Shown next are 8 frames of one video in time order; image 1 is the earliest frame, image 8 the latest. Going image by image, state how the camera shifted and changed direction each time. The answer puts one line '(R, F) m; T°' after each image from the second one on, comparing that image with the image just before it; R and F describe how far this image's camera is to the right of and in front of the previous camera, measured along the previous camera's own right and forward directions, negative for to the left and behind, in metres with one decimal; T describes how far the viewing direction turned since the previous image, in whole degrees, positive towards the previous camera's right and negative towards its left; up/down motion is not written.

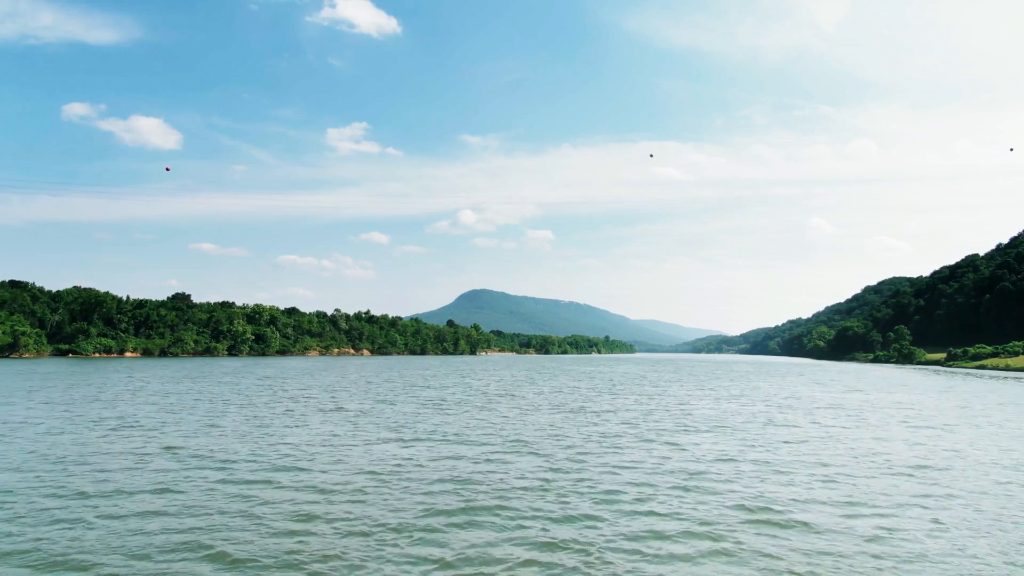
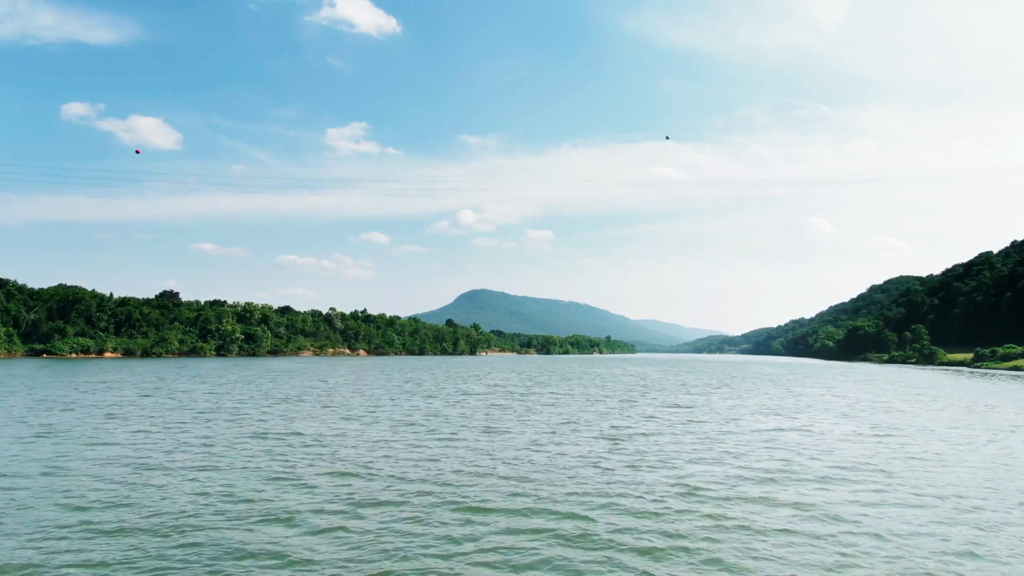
(-0.5, +7.8) m; 0°
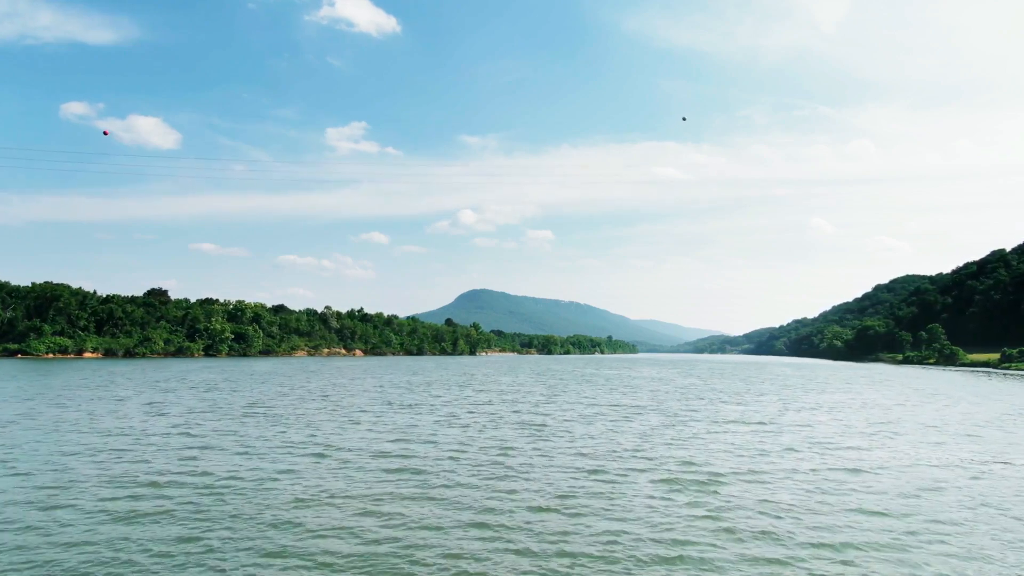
(-0.4, +6.9) m; 0°
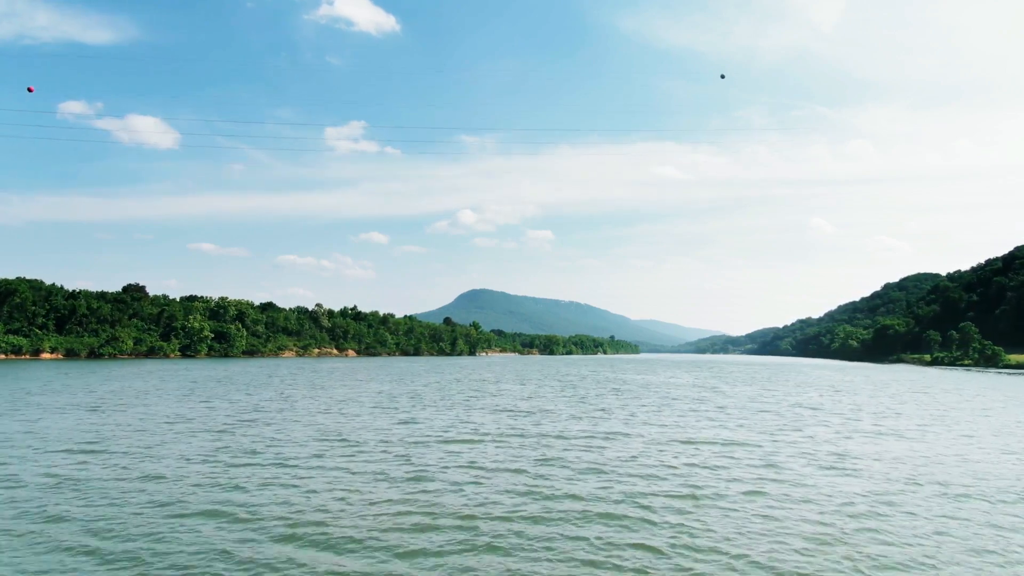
(-0.8, +12.4) m; 0°
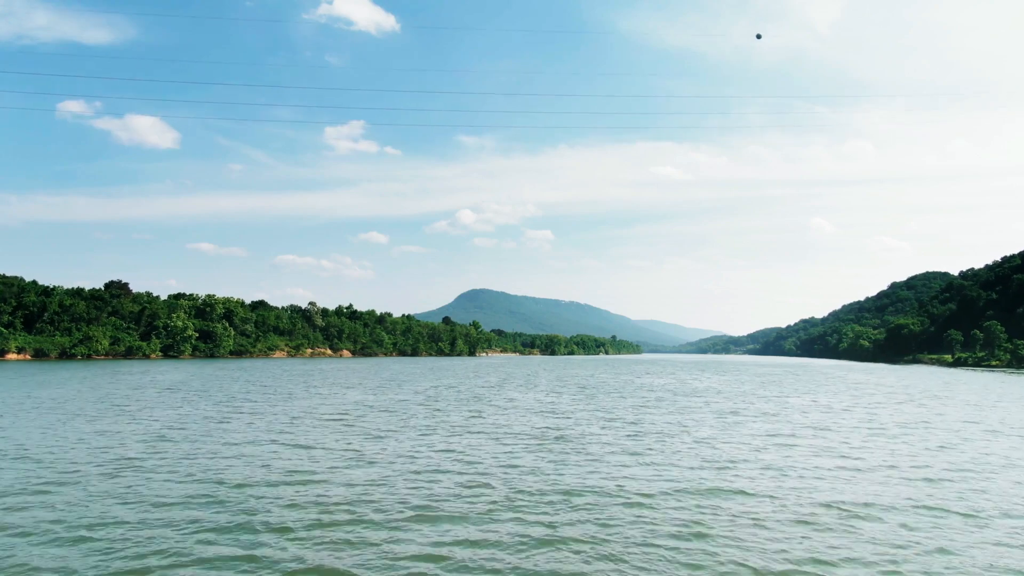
(-0.7, +8.5) m; 0°
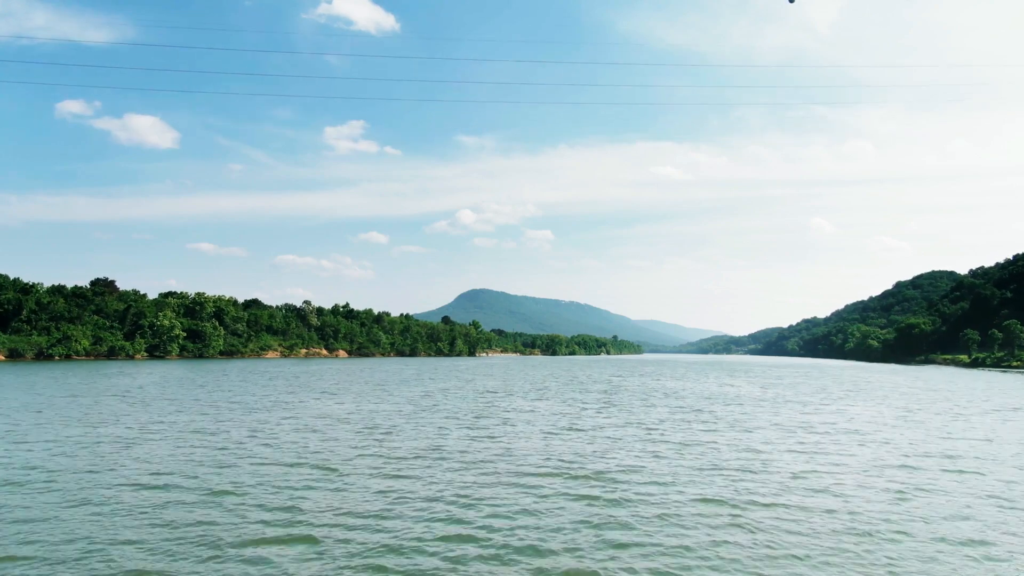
(-0.4, +6.1) m; 0°
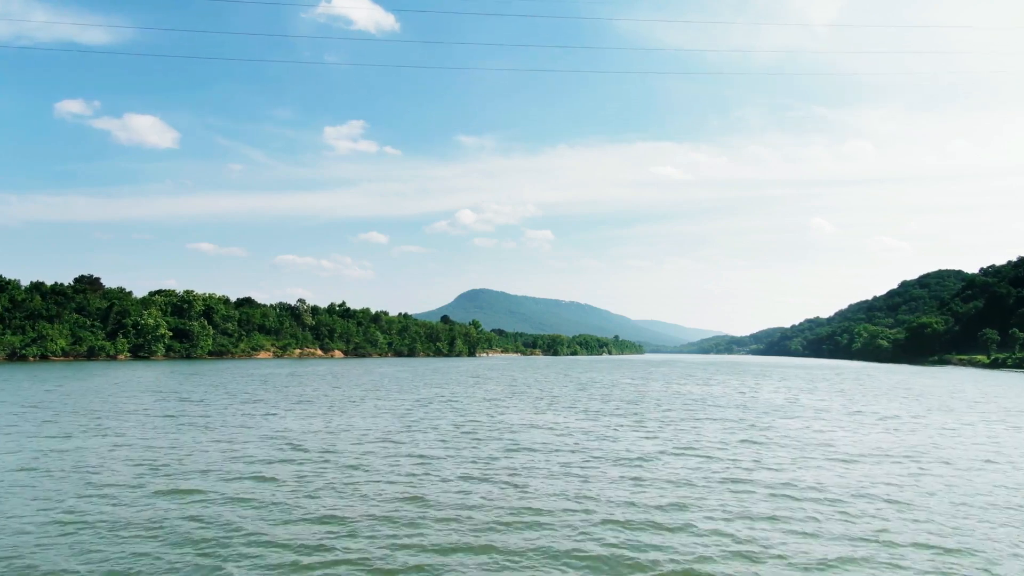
(-0.5, +6.3) m; 0°
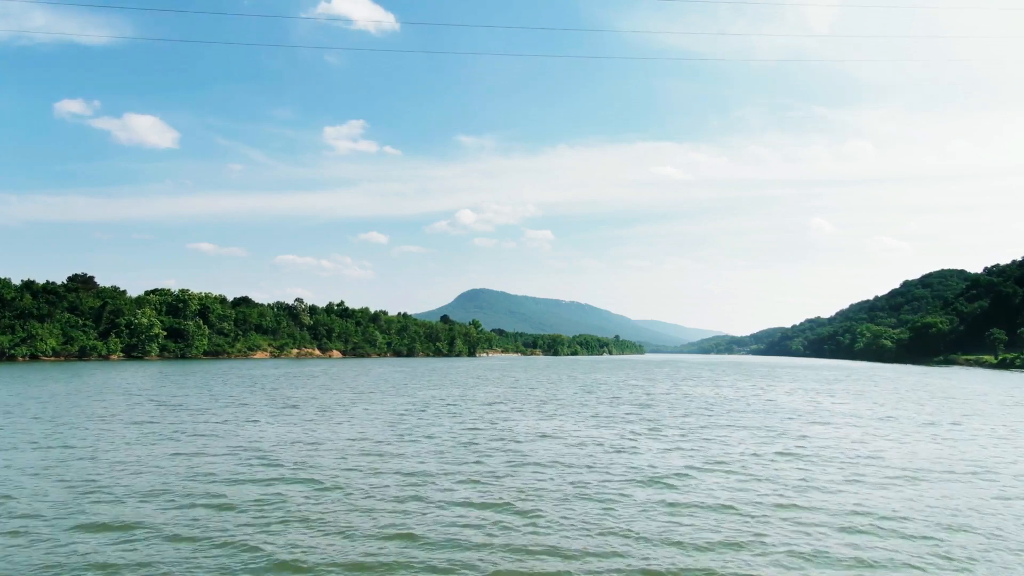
(-0.2, +2.4) m; 0°
